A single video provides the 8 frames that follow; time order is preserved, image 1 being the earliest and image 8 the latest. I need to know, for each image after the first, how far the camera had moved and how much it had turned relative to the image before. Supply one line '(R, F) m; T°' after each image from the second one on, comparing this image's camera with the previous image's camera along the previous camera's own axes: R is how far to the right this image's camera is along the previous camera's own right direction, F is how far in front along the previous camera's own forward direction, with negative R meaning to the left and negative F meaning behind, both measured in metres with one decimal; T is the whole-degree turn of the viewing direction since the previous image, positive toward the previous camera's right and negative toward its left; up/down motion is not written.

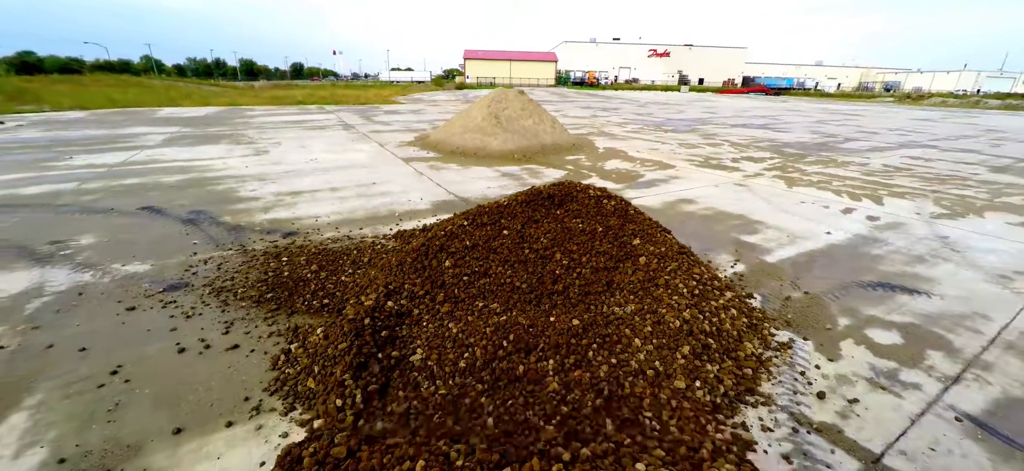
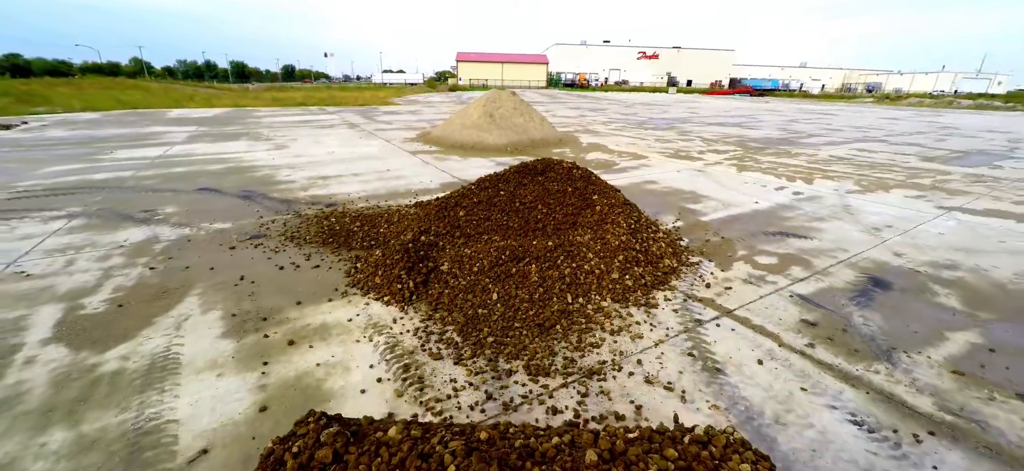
(0.0, -1.1) m; +1°
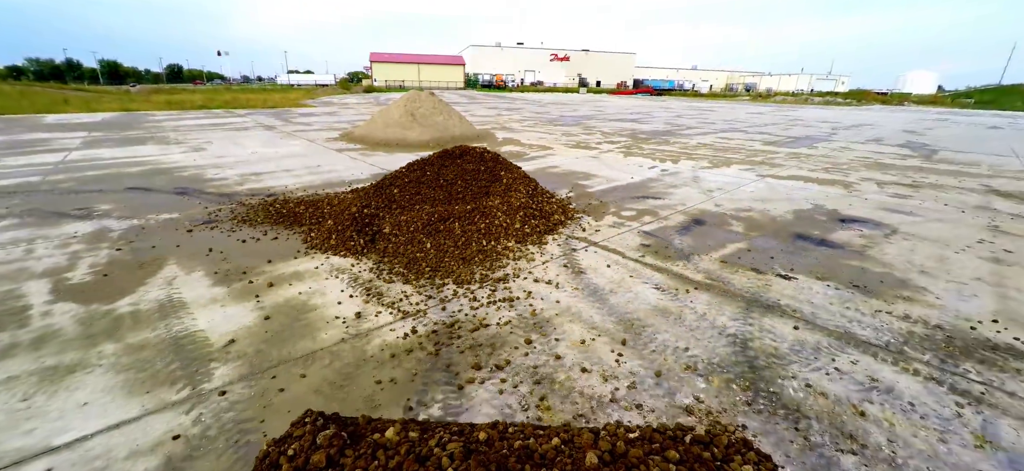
(0.0, -1.0) m; +10°
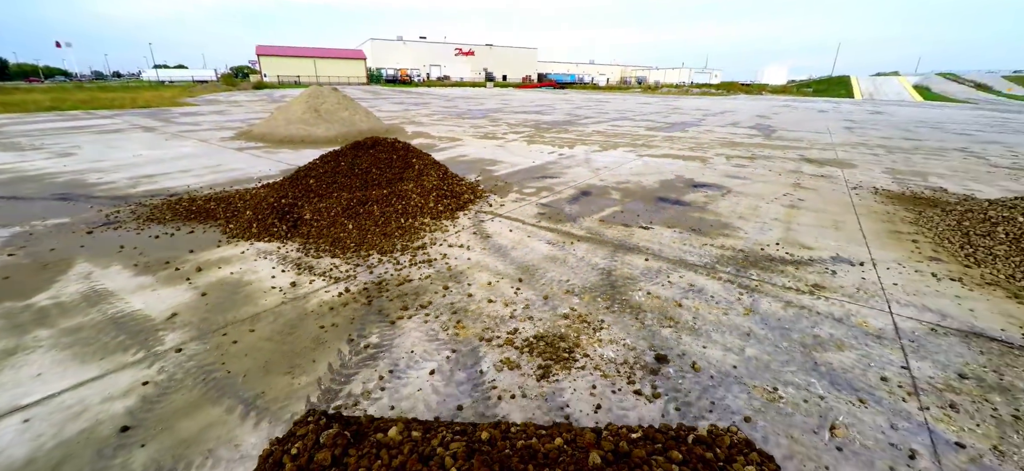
(0.0, -0.6) m; +11°
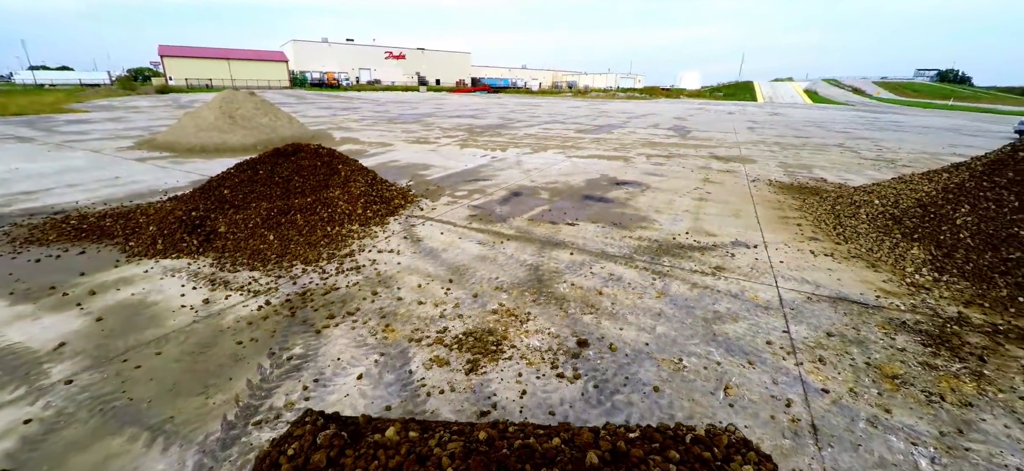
(+0.1, -0.1) m; +8°
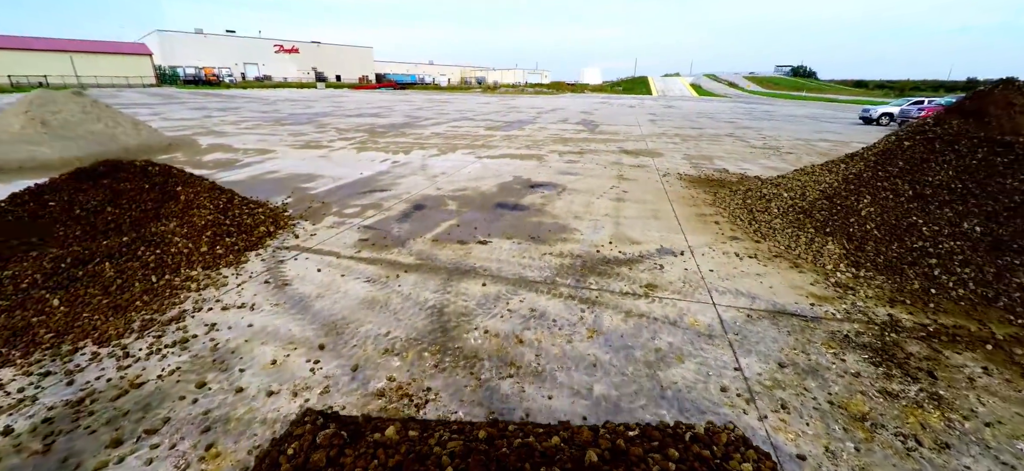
(+0.2, +0.6) m; +10°
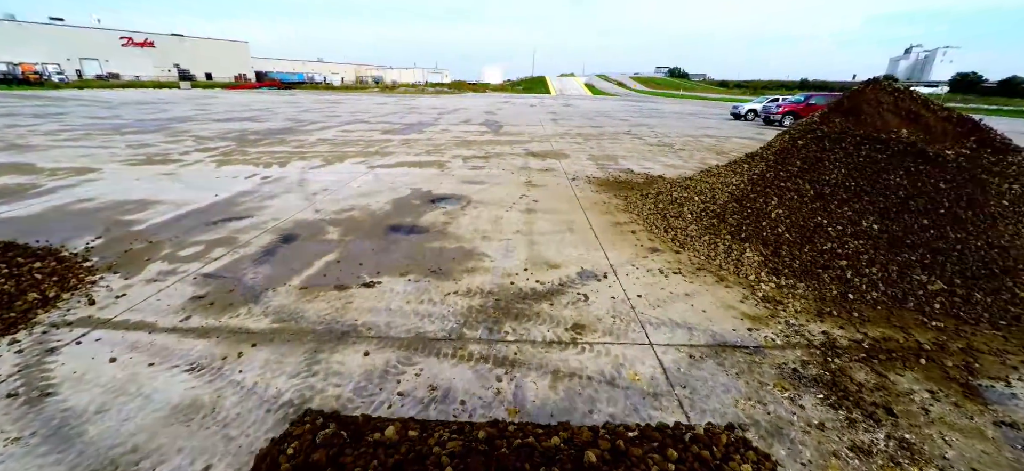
(+0.1, +0.6) m; +12°
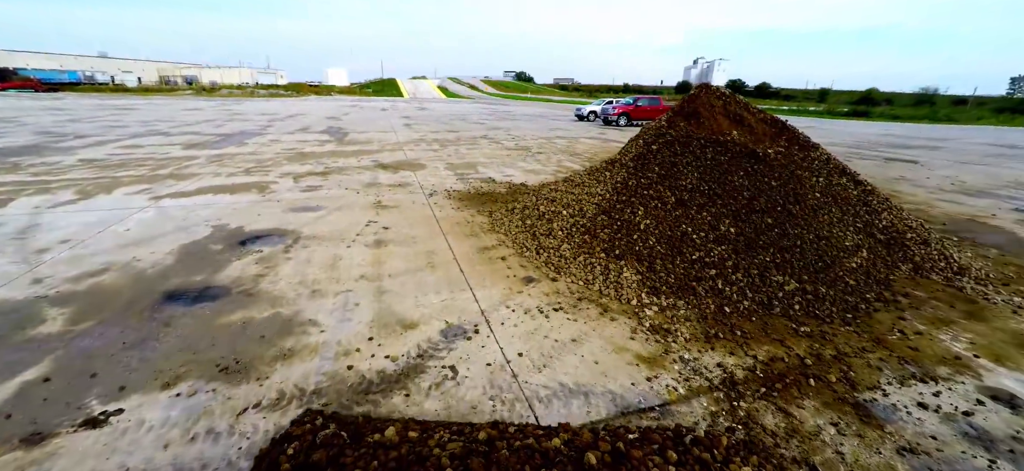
(+0.2, +0.7) m; +17°
